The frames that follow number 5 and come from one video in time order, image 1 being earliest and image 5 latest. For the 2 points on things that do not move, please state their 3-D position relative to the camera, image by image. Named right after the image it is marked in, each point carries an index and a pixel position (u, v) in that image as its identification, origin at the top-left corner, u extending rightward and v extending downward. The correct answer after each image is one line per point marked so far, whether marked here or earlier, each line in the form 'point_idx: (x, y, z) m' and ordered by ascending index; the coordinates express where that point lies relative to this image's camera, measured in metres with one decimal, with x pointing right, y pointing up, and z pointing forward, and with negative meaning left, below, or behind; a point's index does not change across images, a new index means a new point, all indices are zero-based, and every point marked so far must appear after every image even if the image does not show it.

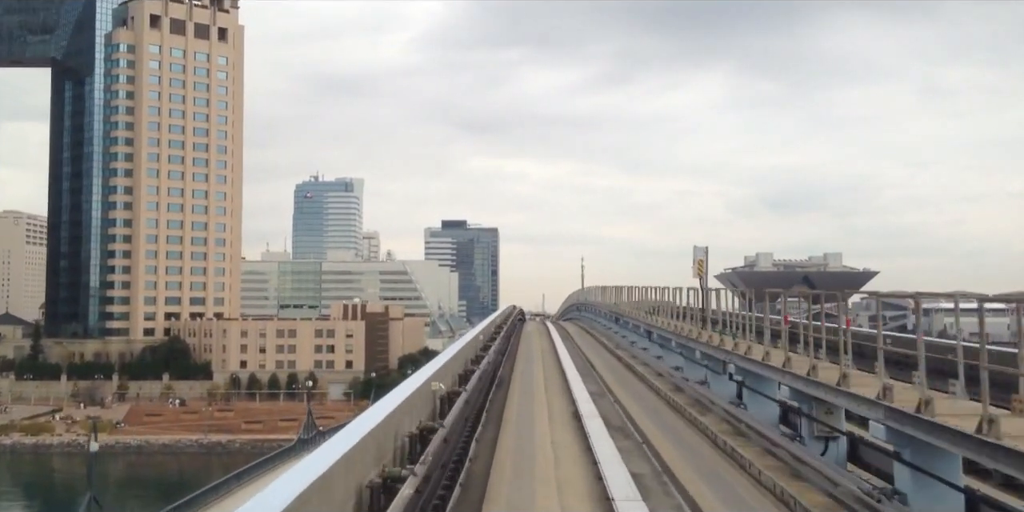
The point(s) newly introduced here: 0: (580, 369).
0: (+1.4, -2.5, +16.6) m
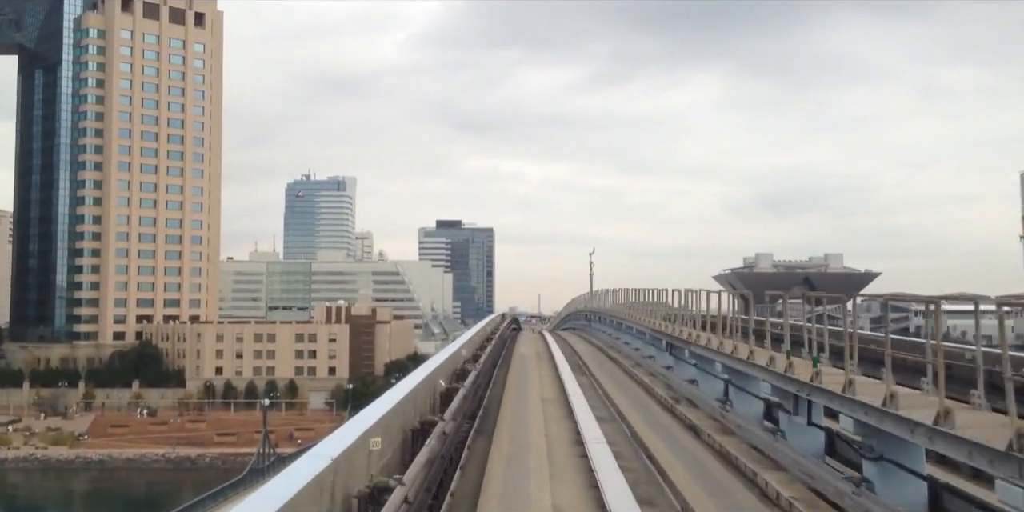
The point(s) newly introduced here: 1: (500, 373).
0: (+1.3, -2.5, +15.7) m
1: (-0.2, -2.4, +15.7) m
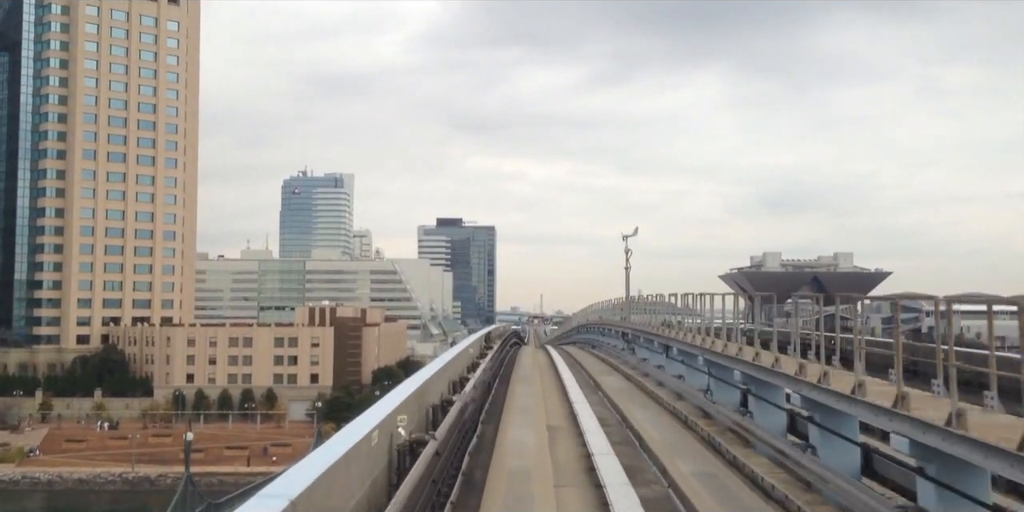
0: (+1.3, -2.4, +14.4) m
1: (-0.2, -2.3, +14.4) m
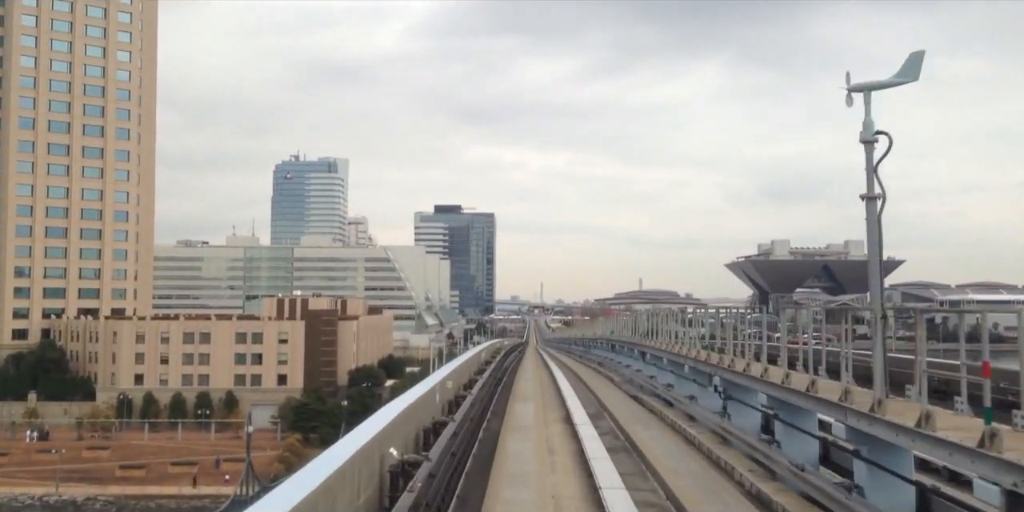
0: (+1.3, -2.2, +12.6) m
1: (-0.2, -2.1, +12.7) m
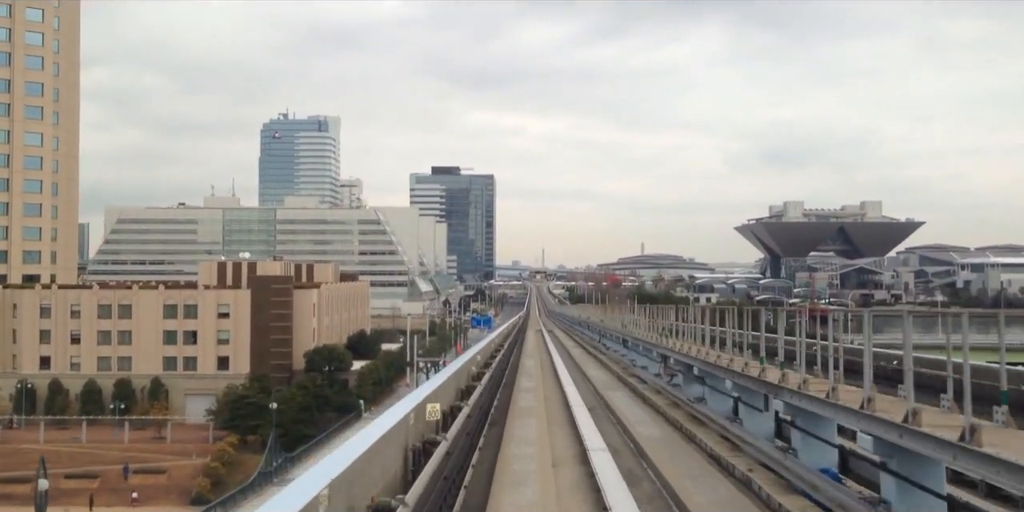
0: (+1.3, -1.6, +10.5) m
1: (-0.2, -1.5, +10.5) m
